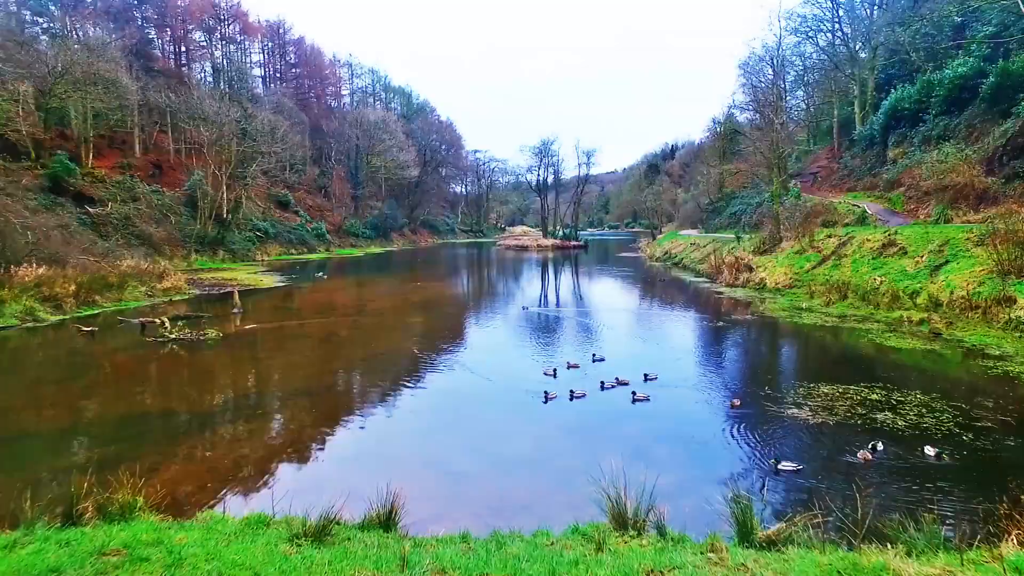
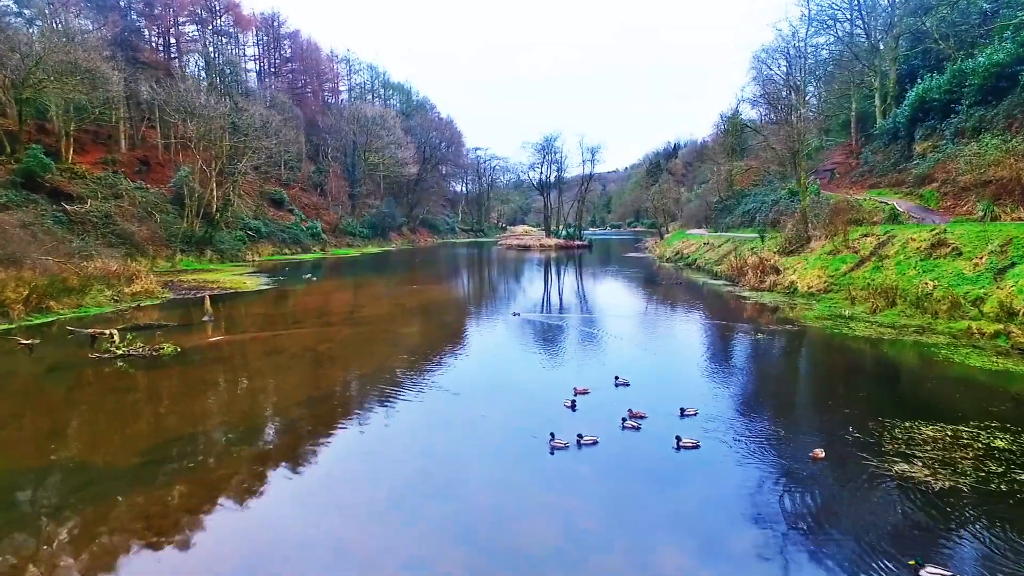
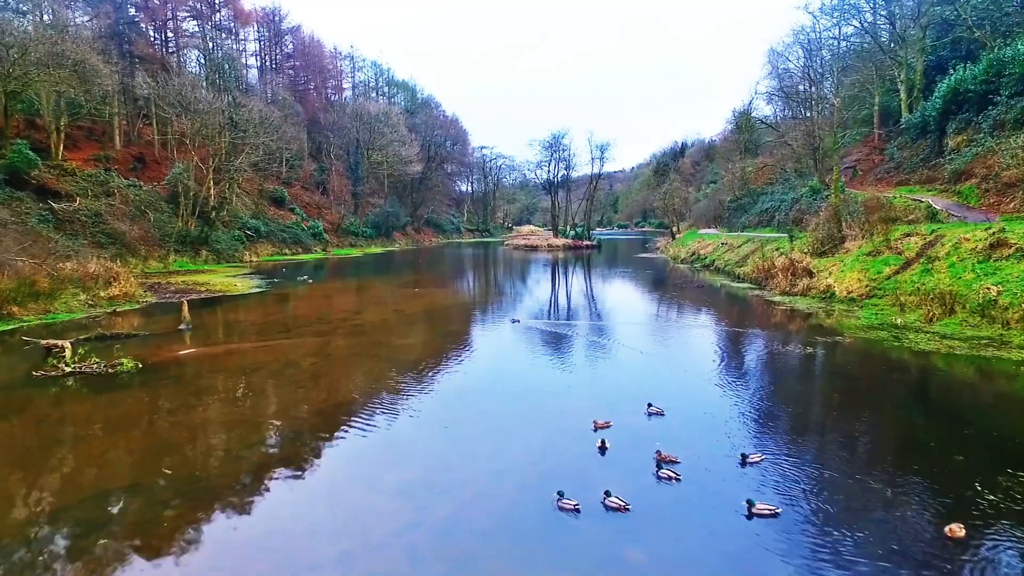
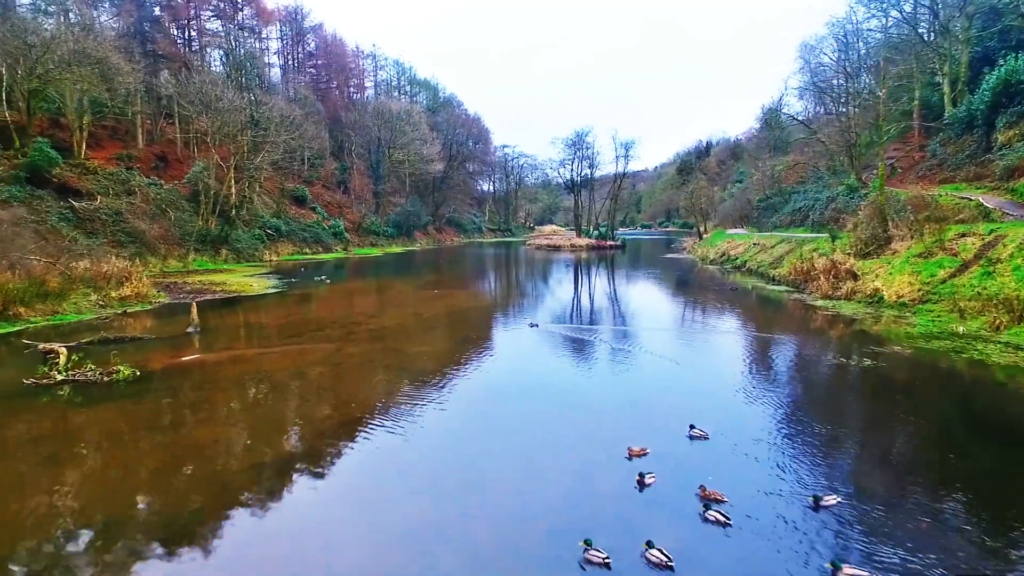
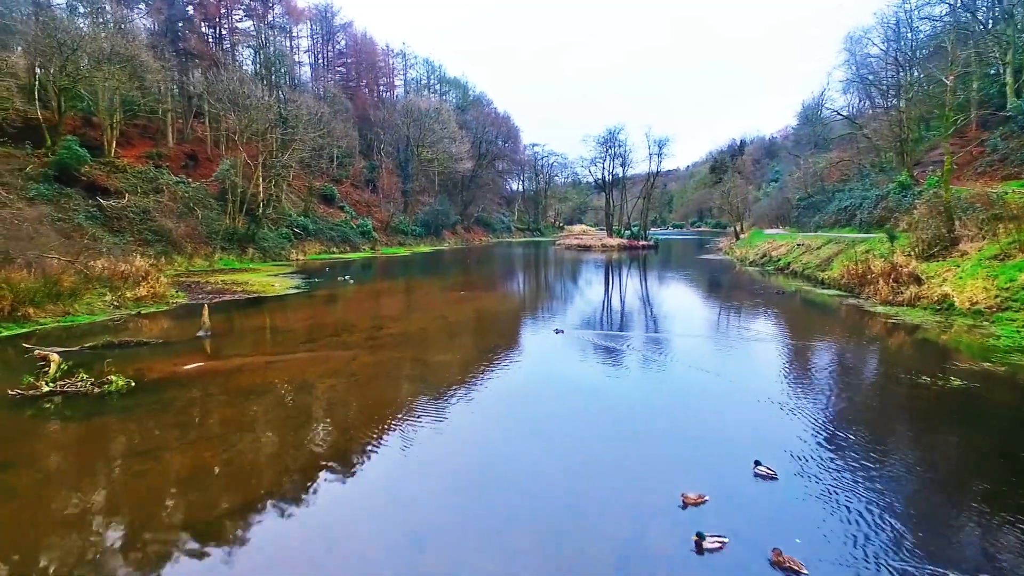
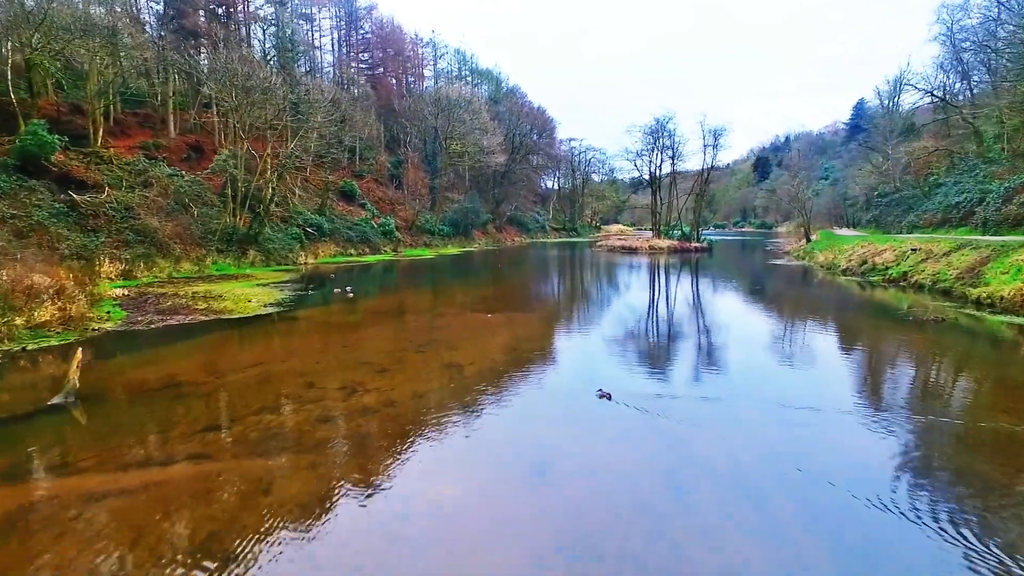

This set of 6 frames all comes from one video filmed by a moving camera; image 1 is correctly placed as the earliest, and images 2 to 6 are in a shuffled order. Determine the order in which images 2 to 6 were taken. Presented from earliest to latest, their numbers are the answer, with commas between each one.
2, 3, 4, 5, 6
